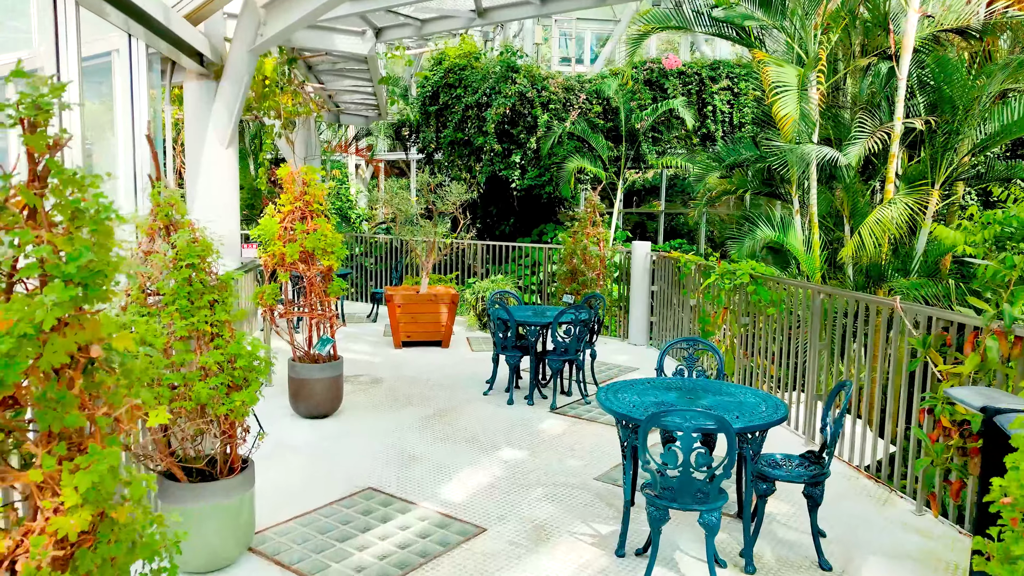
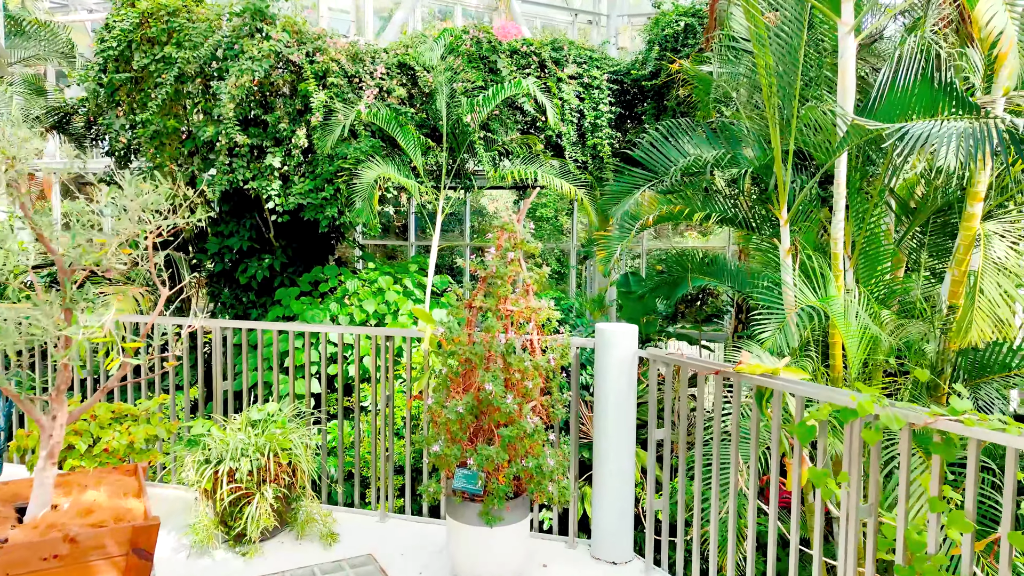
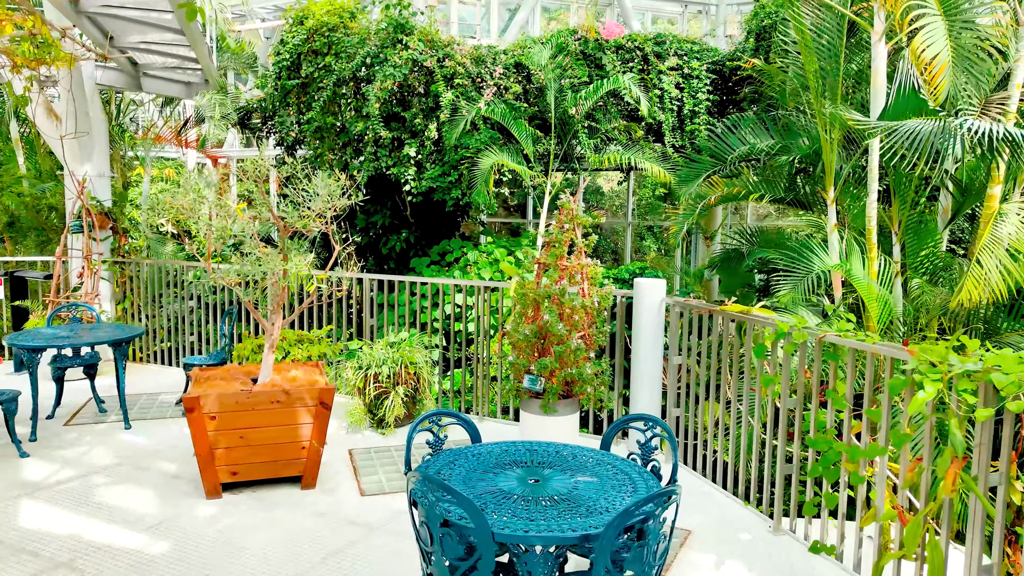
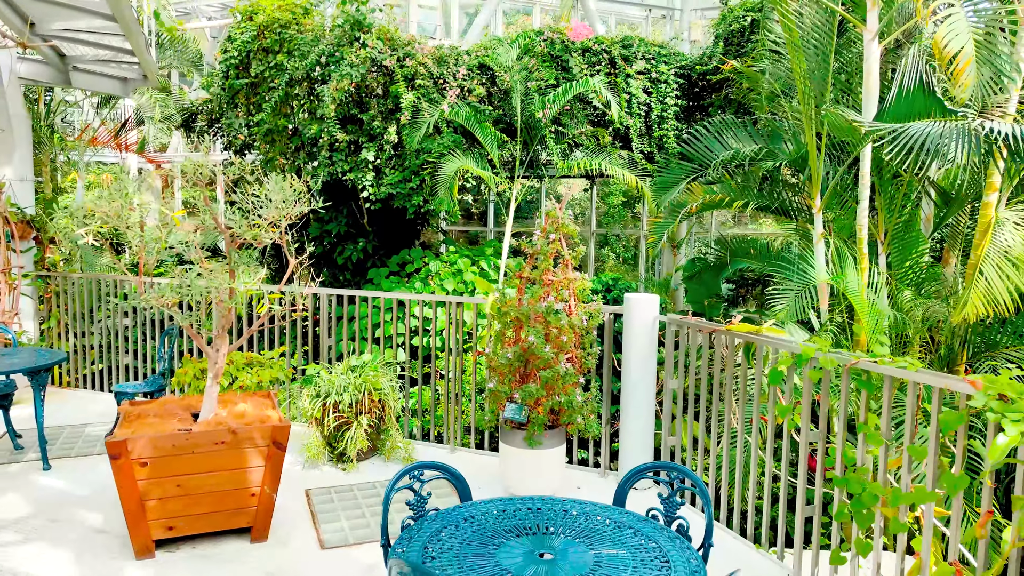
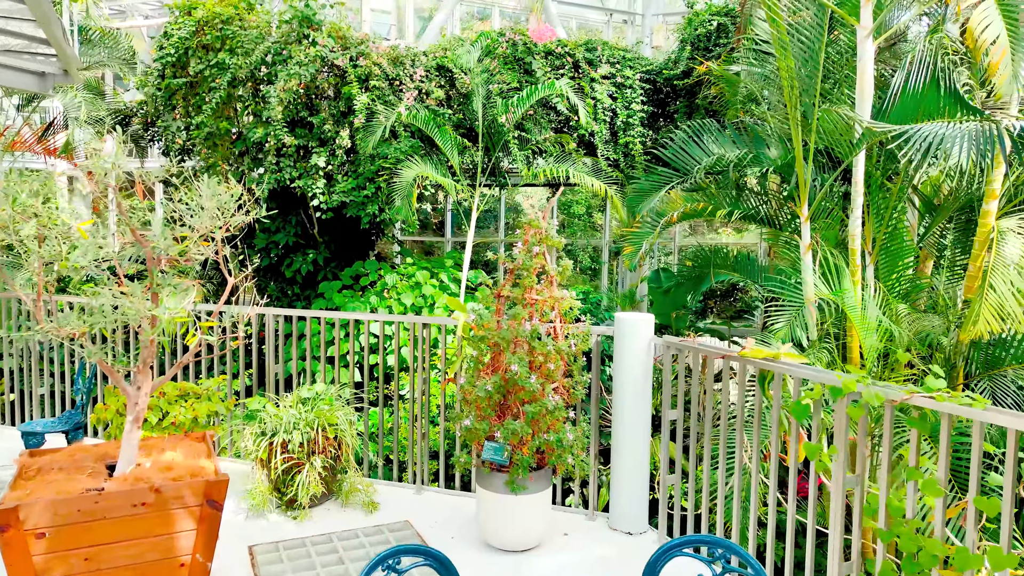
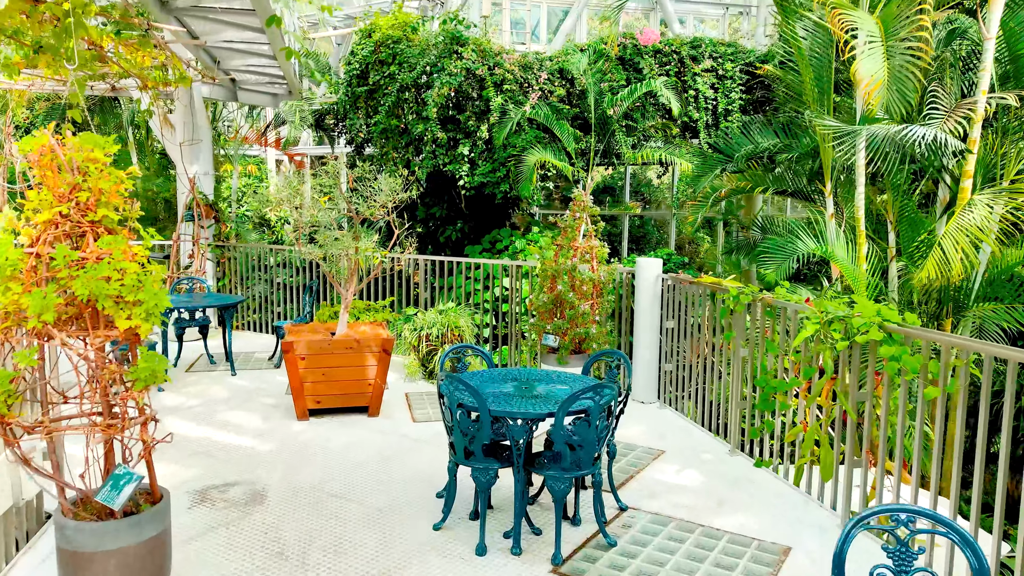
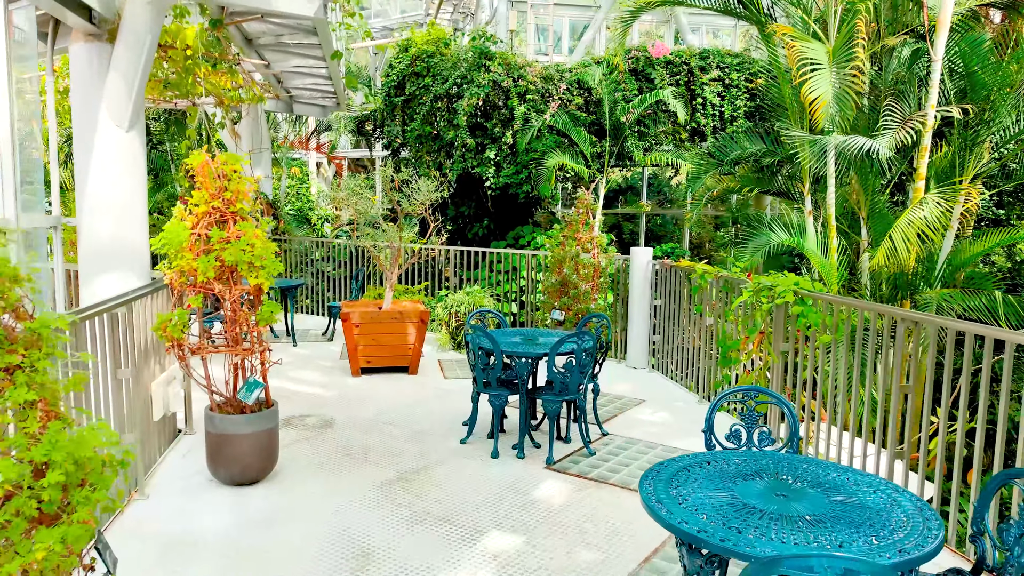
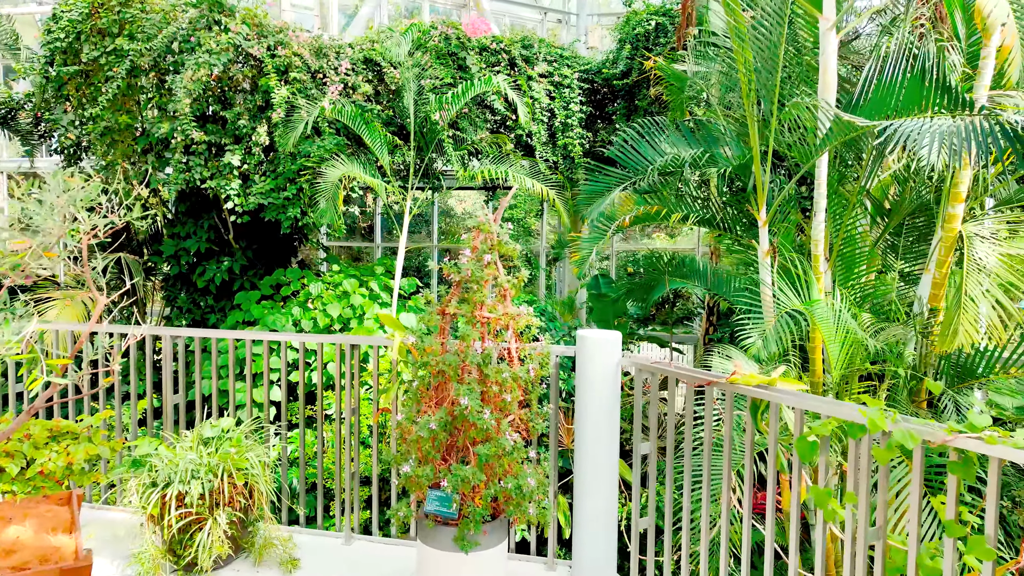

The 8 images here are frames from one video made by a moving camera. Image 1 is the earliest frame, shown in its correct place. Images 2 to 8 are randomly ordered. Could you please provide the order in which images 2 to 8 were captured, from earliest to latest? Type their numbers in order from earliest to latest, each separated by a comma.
7, 6, 3, 4, 5, 2, 8
